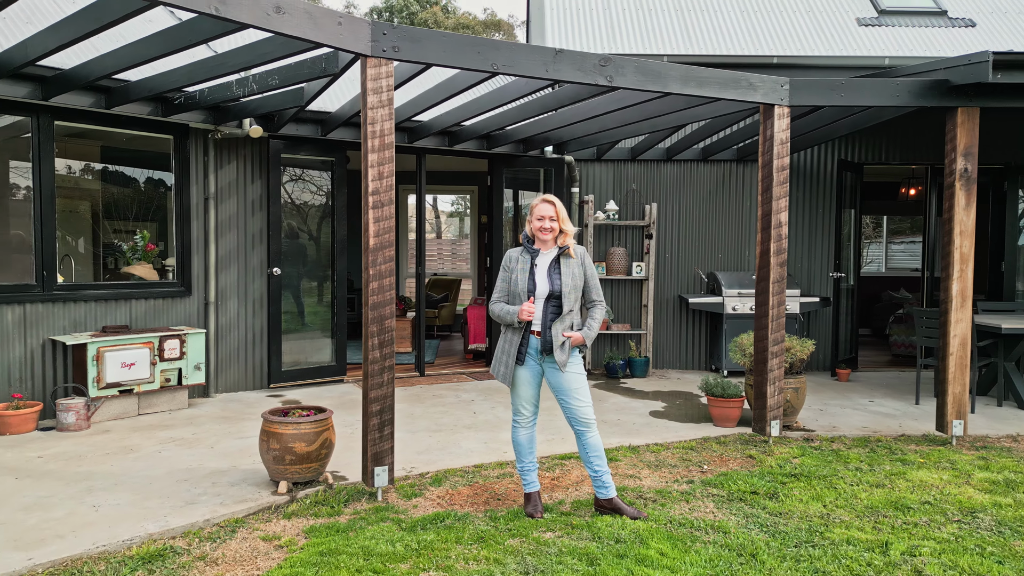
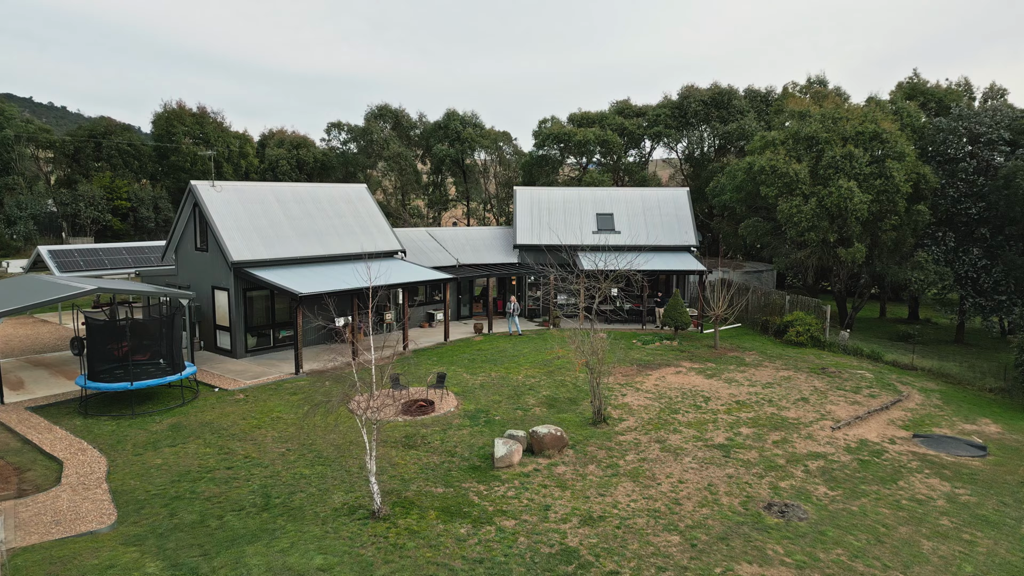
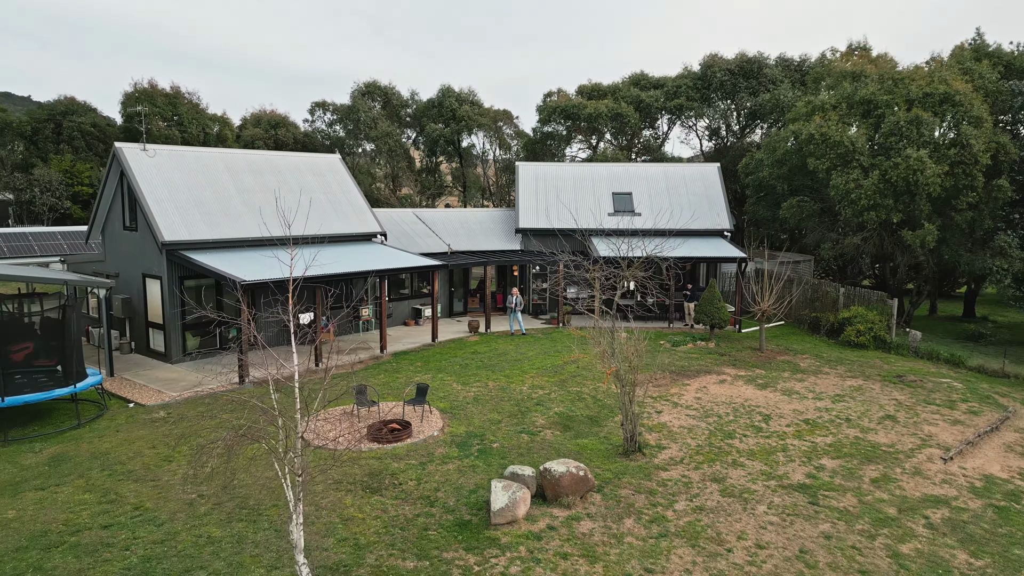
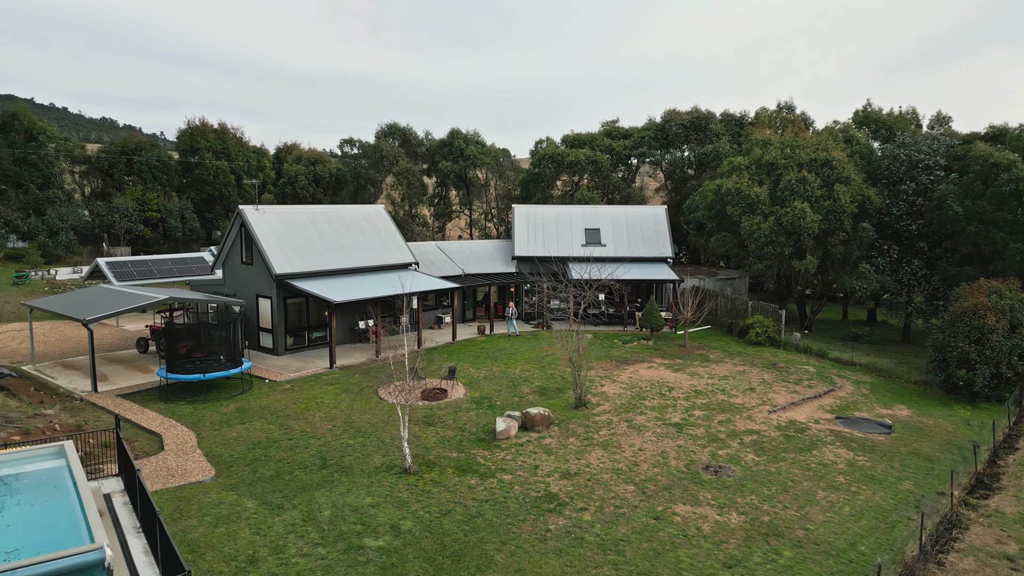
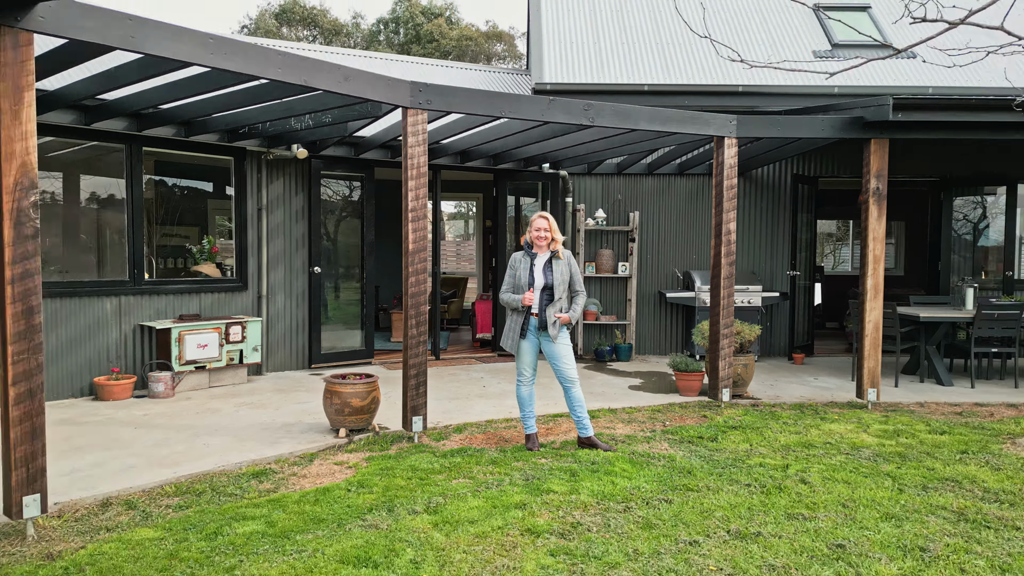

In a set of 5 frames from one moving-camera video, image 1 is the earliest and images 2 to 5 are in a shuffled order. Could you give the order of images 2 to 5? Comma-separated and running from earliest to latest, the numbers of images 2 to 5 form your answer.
5, 3, 2, 4
